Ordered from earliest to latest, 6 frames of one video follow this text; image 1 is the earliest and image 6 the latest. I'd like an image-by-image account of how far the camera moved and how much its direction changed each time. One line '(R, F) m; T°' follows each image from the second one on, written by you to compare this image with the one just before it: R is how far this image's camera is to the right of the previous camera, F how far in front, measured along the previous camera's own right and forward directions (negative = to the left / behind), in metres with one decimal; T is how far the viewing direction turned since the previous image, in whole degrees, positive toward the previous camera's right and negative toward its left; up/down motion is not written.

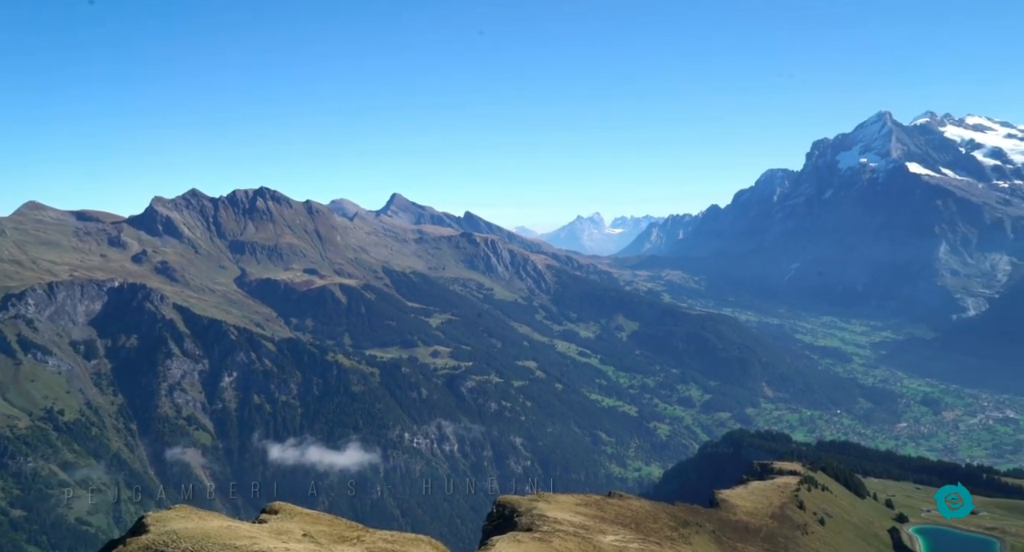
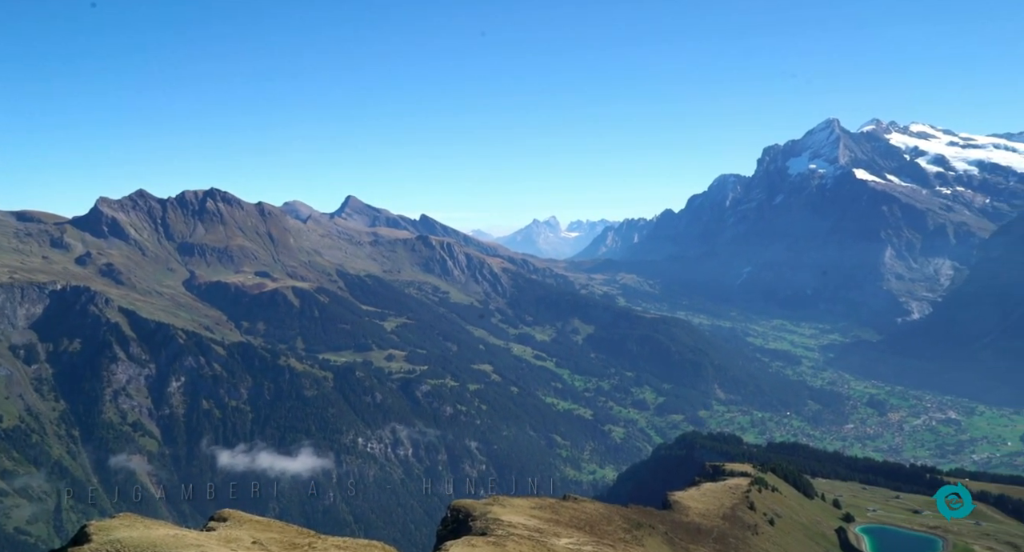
(+1.8, -0.1) m; +3°
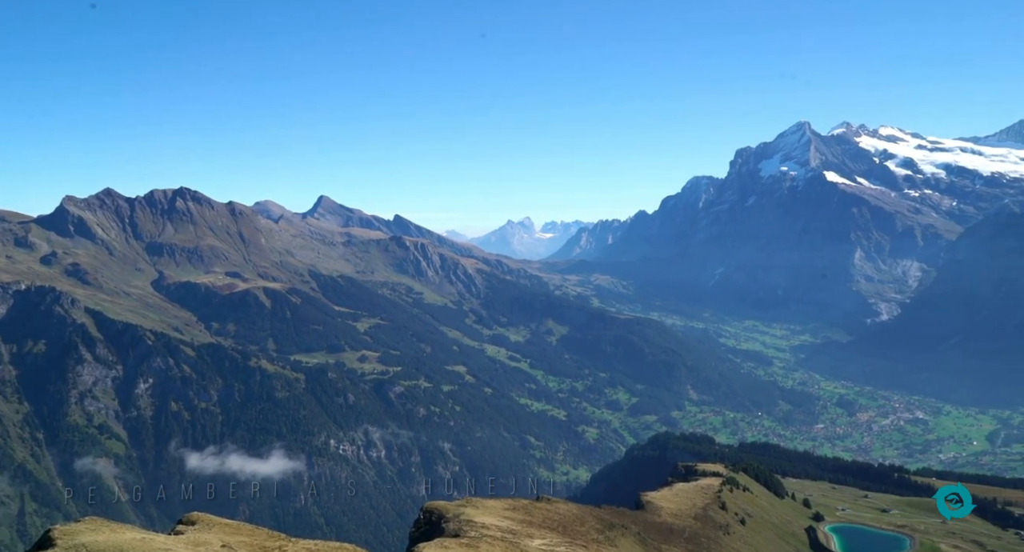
(+1.1, +0.4) m; +2°
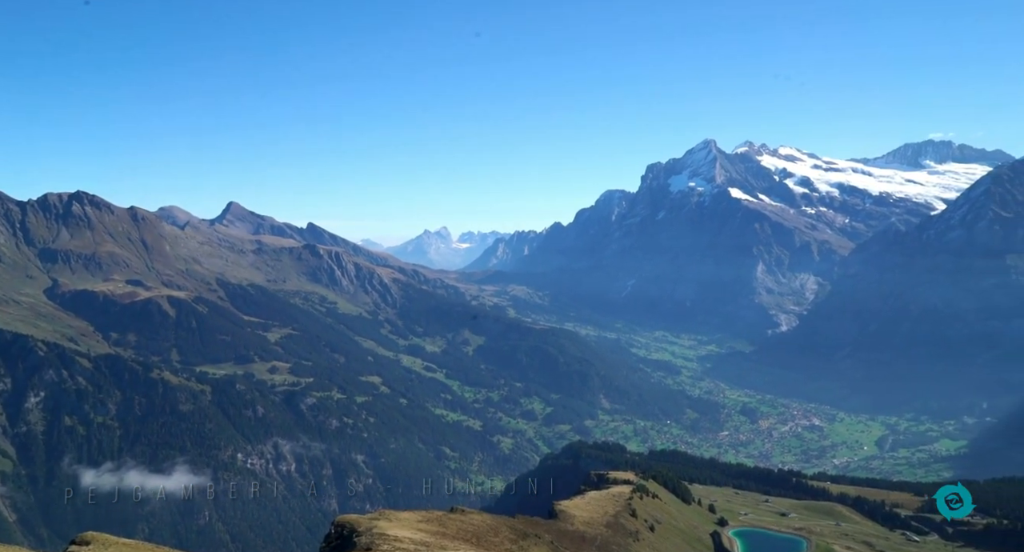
(+4.3, -1.2) m; +5°
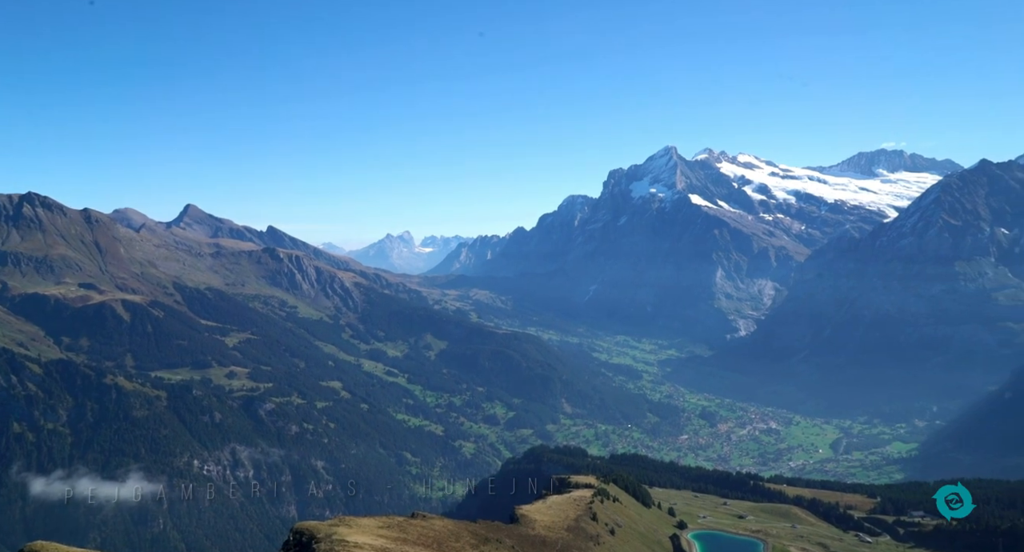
(+1.5, +0.1) m; +2°
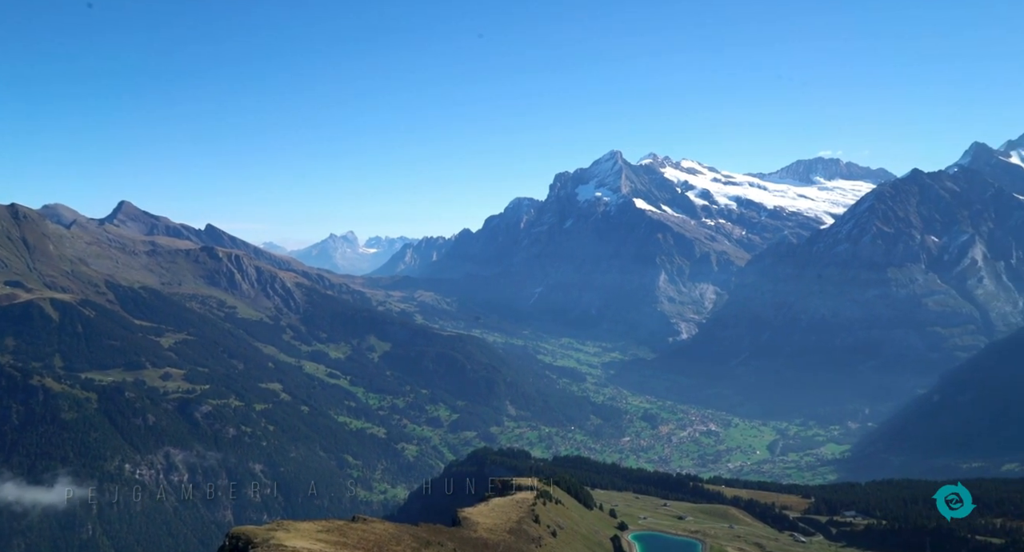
(+1.8, +1.8) m; +3°
